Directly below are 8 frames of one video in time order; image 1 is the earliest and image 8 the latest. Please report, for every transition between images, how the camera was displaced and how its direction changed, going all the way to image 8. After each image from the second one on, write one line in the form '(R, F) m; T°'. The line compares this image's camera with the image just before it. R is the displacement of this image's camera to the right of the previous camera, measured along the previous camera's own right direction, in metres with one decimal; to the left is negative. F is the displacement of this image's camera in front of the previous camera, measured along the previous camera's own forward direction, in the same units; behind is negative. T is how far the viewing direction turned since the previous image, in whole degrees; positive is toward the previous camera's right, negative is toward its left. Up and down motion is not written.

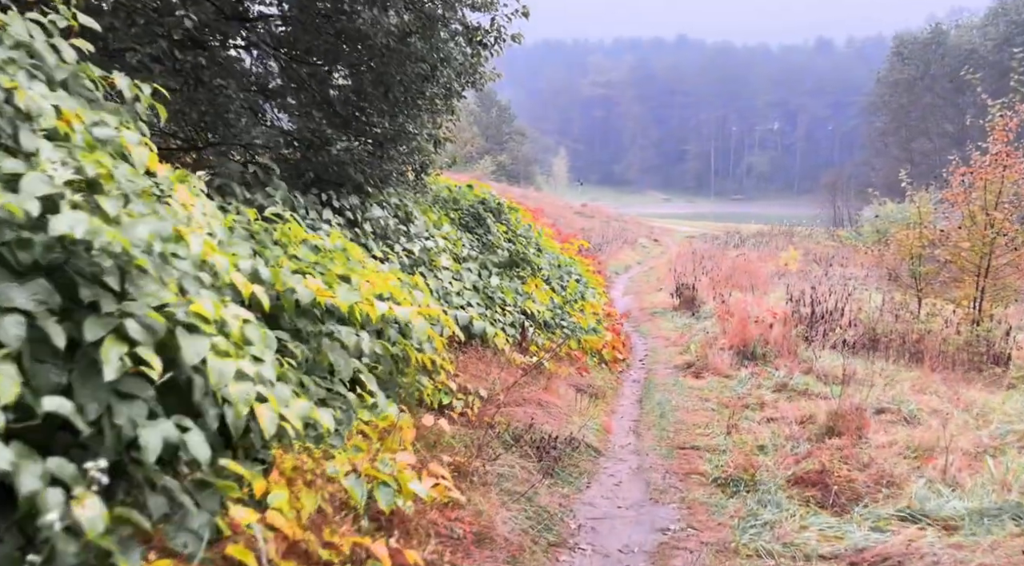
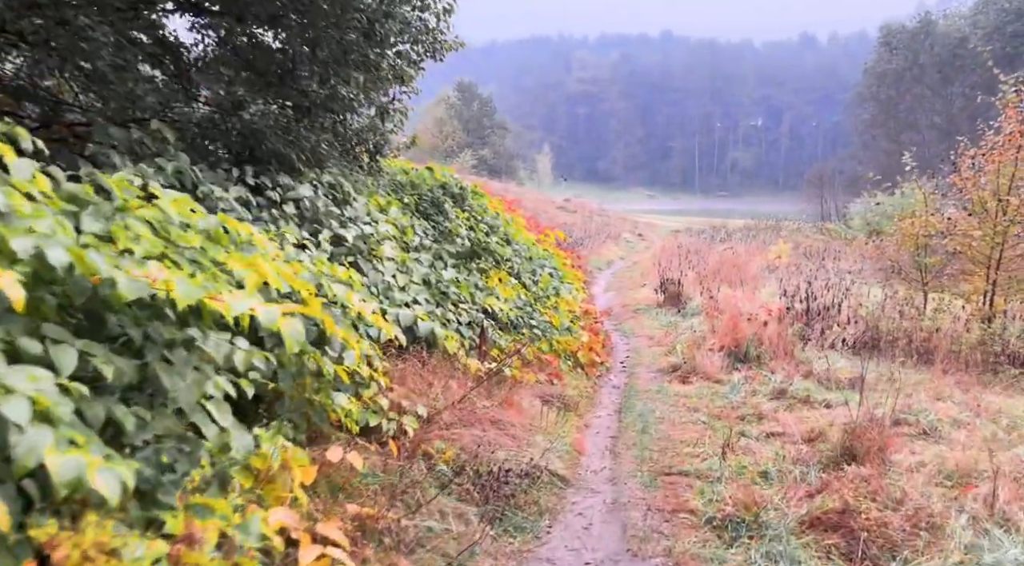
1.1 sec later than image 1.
(+0.2, +1.2) m; +1°
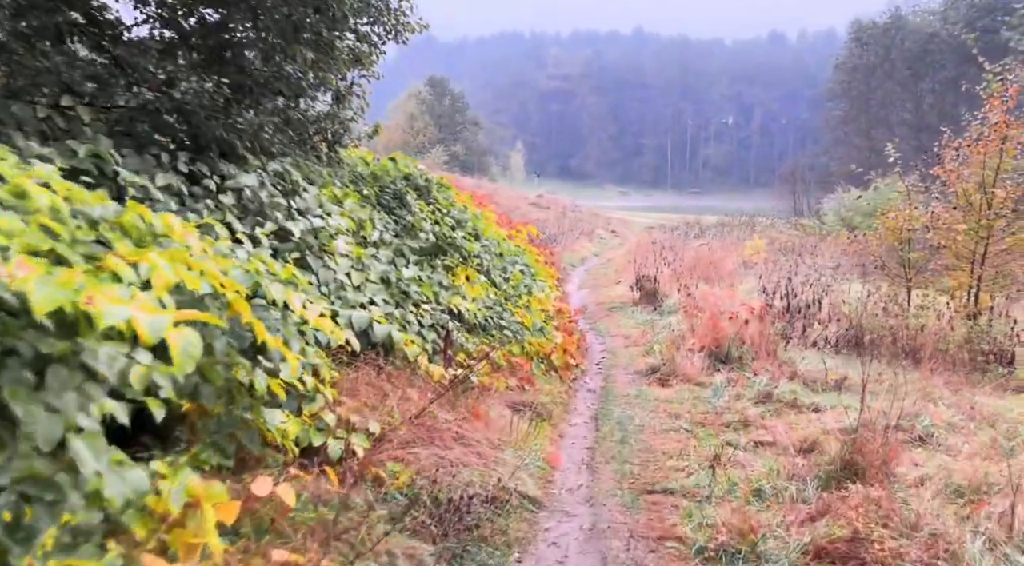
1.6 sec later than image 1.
(0.0, +0.6) m; +2°
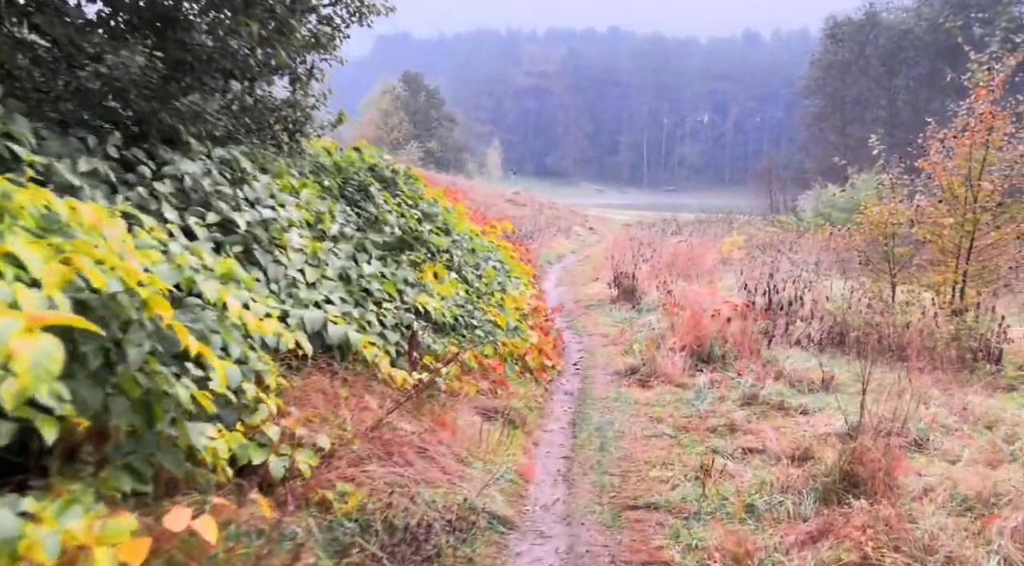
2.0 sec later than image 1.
(0.0, +0.5) m; +1°
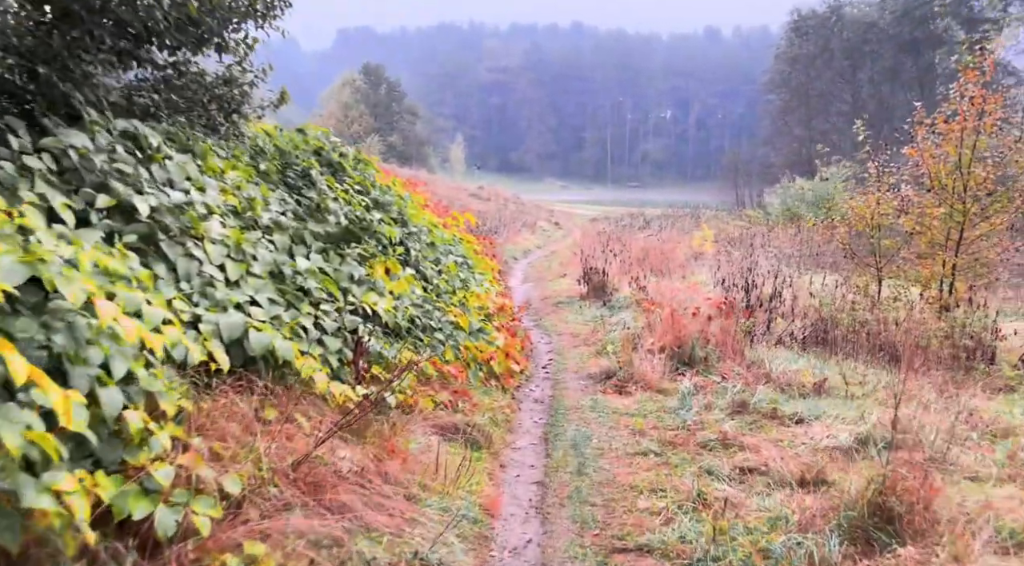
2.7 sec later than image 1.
(0.0, +0.9) m; +2°
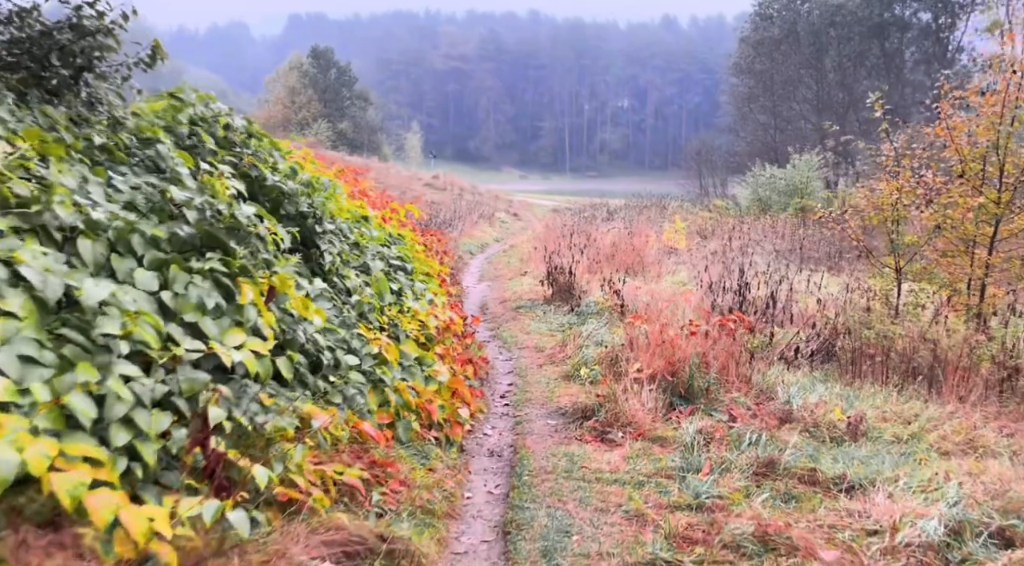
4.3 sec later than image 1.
(+0.1, +2.0) m; +2°
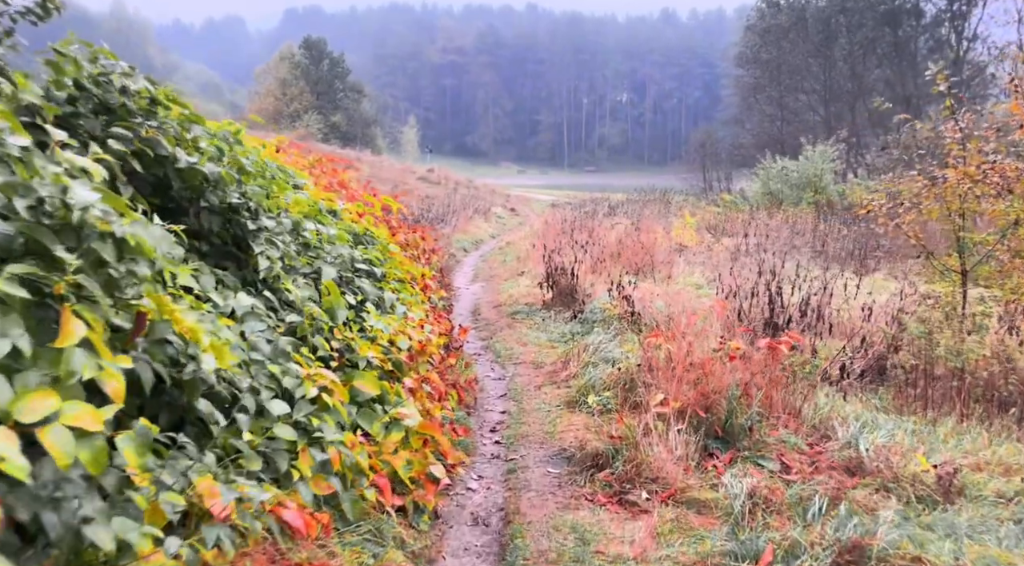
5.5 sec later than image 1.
(0.0, +1.5) m; 0°
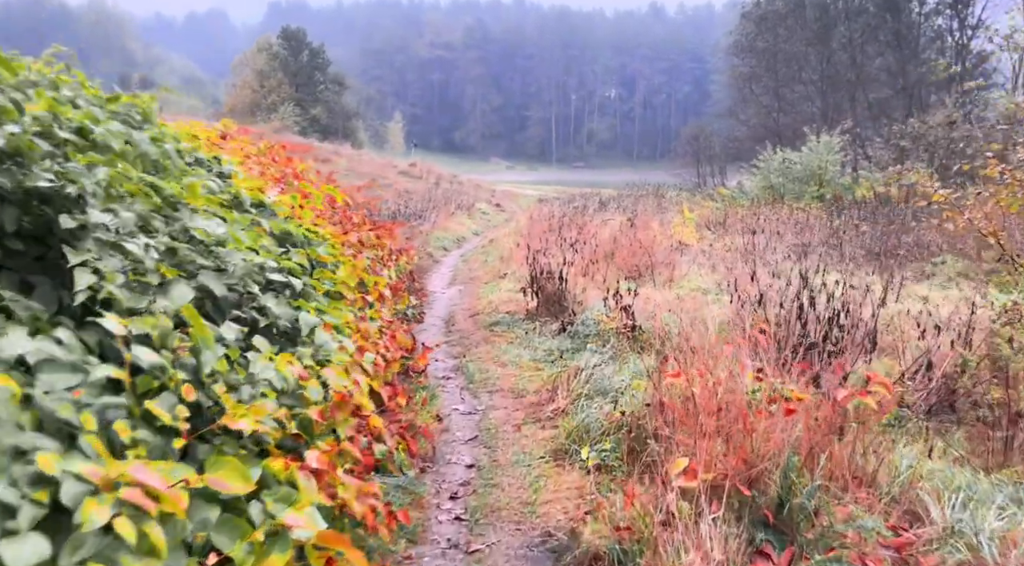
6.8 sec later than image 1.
(+0.1, +1.7) m; +1°
